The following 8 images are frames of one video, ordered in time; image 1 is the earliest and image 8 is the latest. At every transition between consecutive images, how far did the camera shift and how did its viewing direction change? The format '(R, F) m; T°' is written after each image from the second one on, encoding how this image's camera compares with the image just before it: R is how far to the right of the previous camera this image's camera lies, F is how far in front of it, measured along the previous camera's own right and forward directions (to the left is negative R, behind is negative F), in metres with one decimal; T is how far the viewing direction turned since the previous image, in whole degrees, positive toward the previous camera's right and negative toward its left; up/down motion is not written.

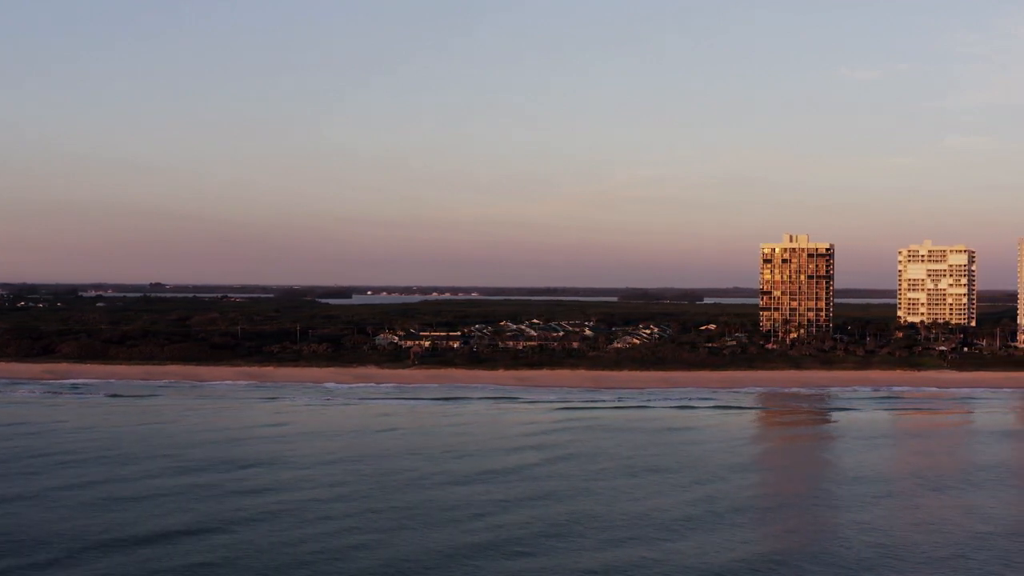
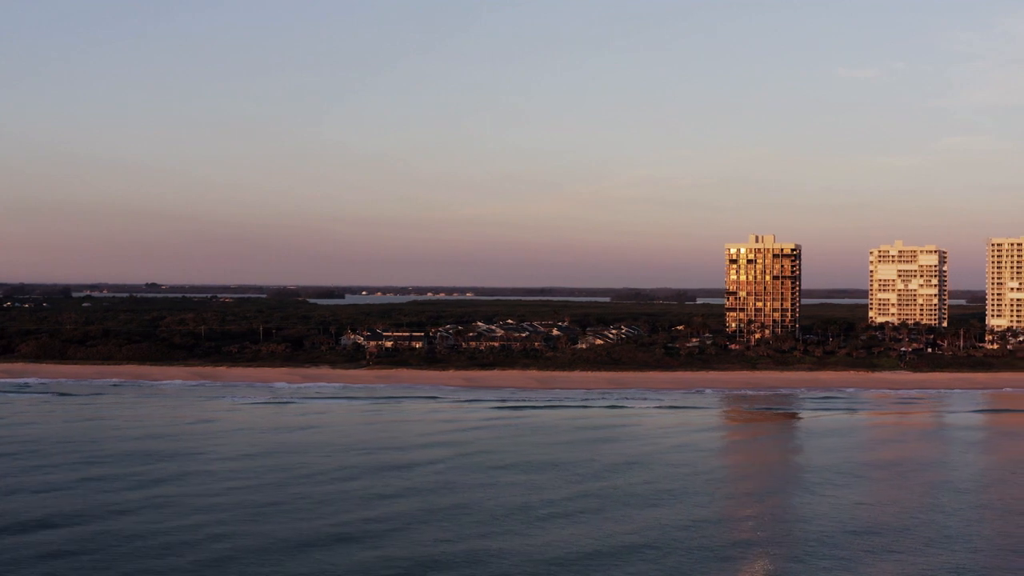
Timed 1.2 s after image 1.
(+3.0, +0.2) m; 0°
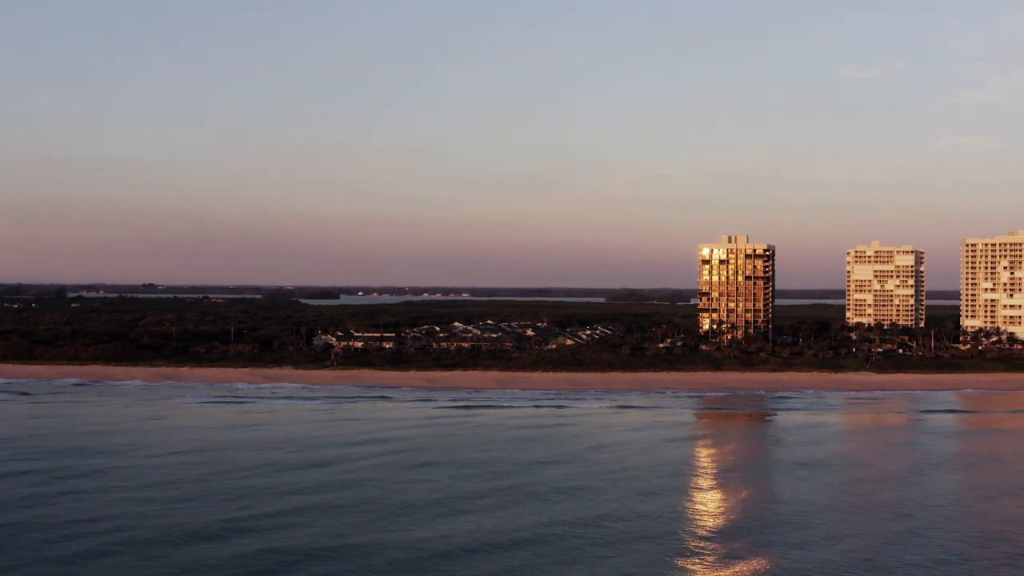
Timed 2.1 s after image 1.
(+2.4, +0.2) m; 0°
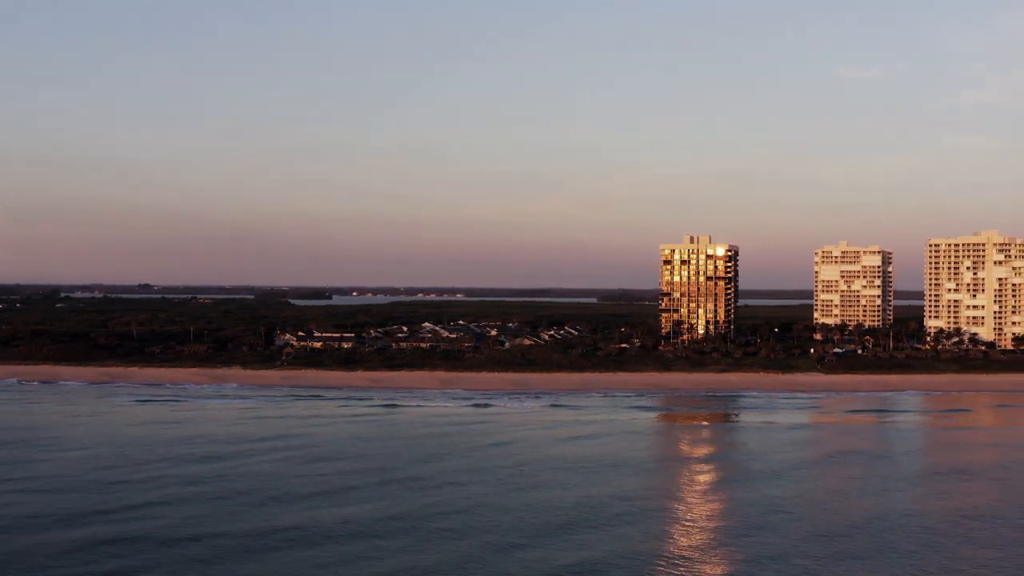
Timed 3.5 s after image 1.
(+3.3, +0.2) m; 0°
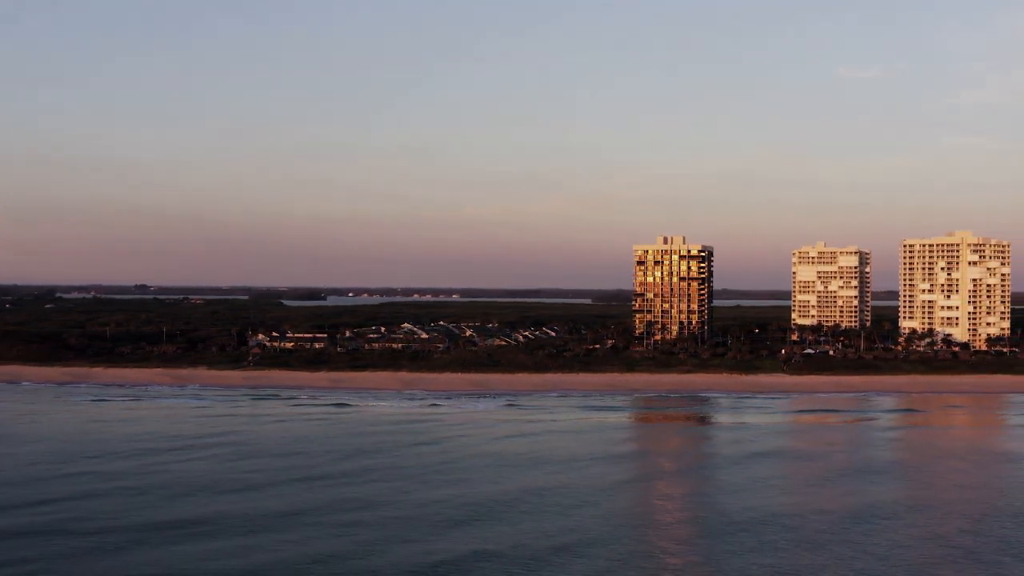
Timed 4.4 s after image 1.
(+2.2, 0.0) m; 0°
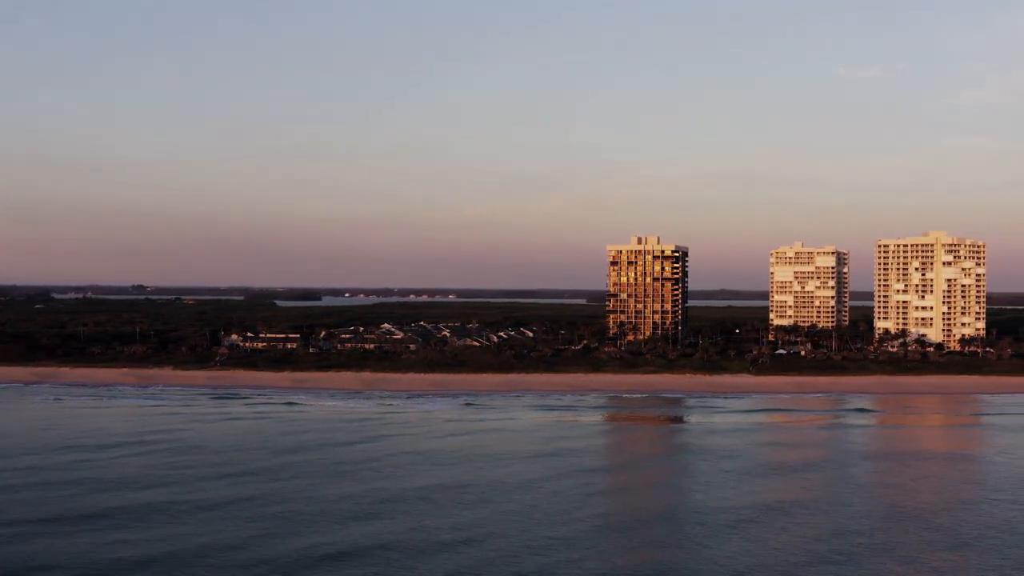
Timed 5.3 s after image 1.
(+2.2, 0.0) m; 0°
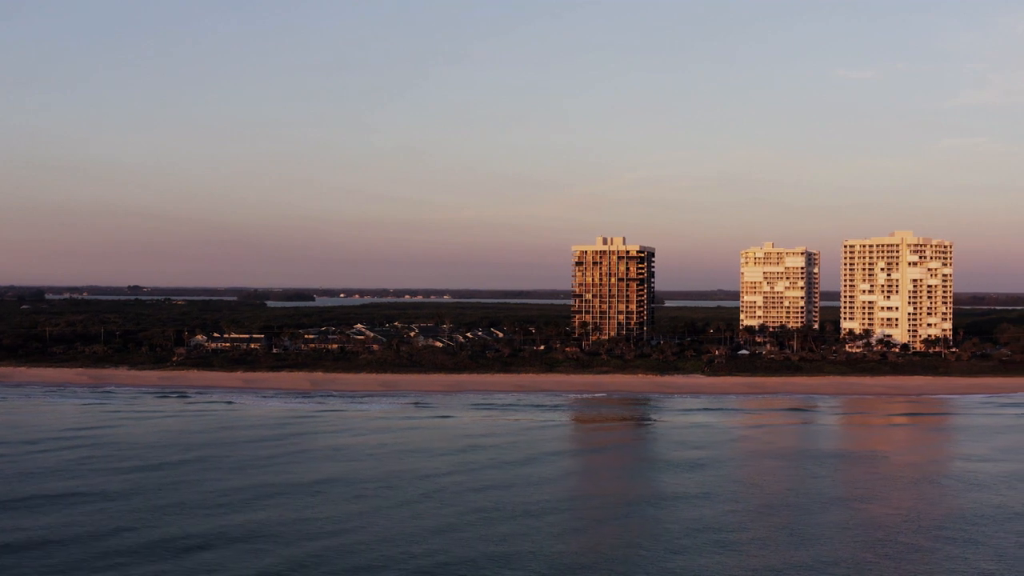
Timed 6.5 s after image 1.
(+2.9, 0.0) m; 0°
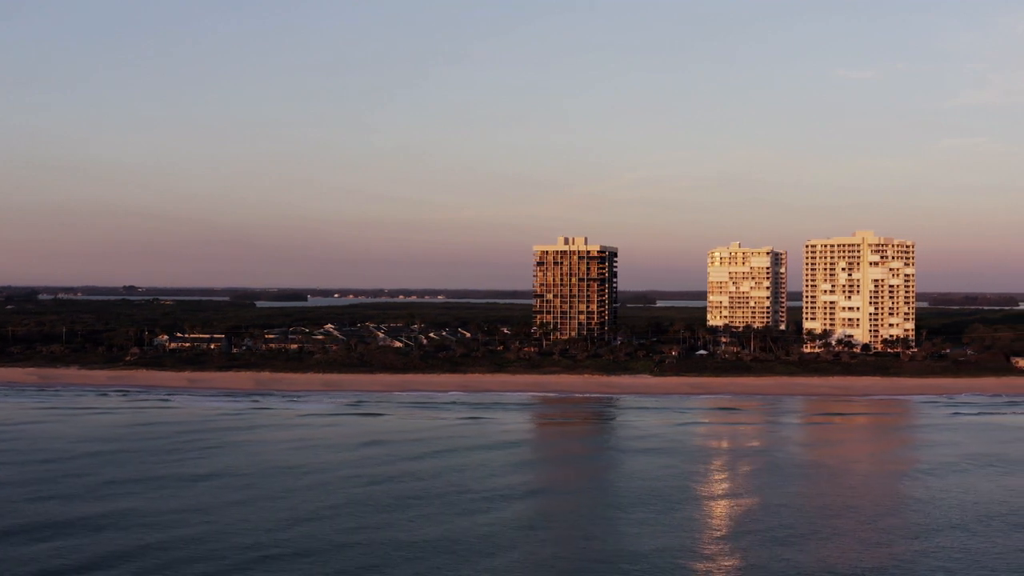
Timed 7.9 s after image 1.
(+3.2, -0.1) m; 0°
